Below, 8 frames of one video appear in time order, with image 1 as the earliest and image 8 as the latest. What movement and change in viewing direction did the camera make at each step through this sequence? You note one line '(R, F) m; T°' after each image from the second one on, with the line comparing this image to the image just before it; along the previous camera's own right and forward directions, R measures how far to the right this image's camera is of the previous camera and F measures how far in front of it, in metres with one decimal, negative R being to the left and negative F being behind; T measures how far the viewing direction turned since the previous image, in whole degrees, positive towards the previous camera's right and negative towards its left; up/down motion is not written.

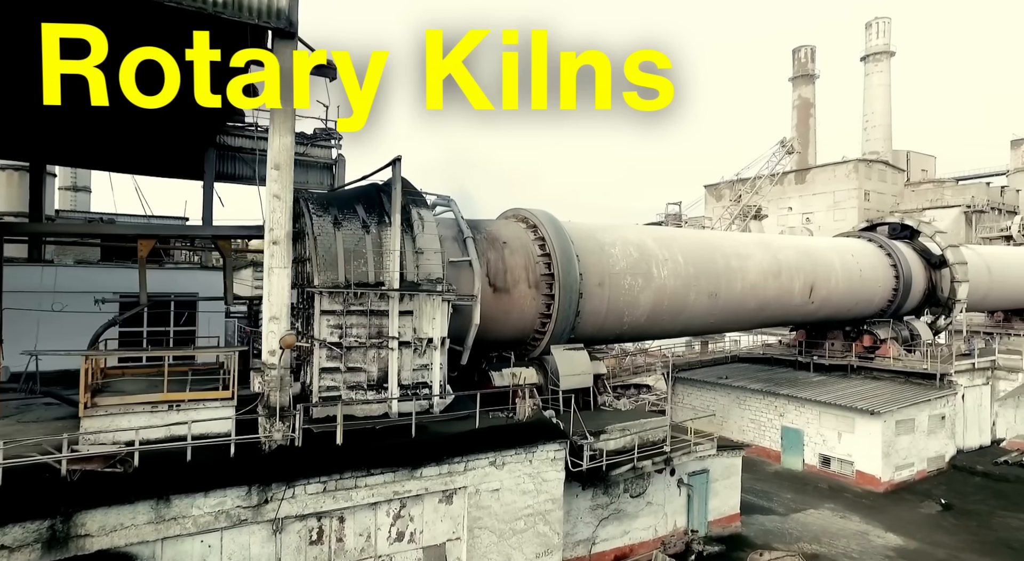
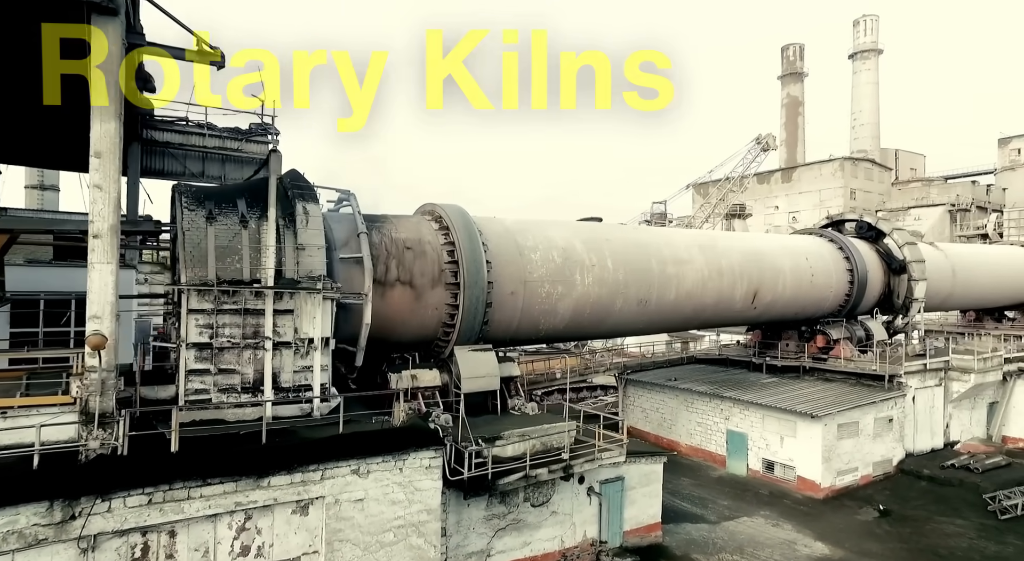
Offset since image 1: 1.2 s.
(+2.1, +0.6) m; 0°
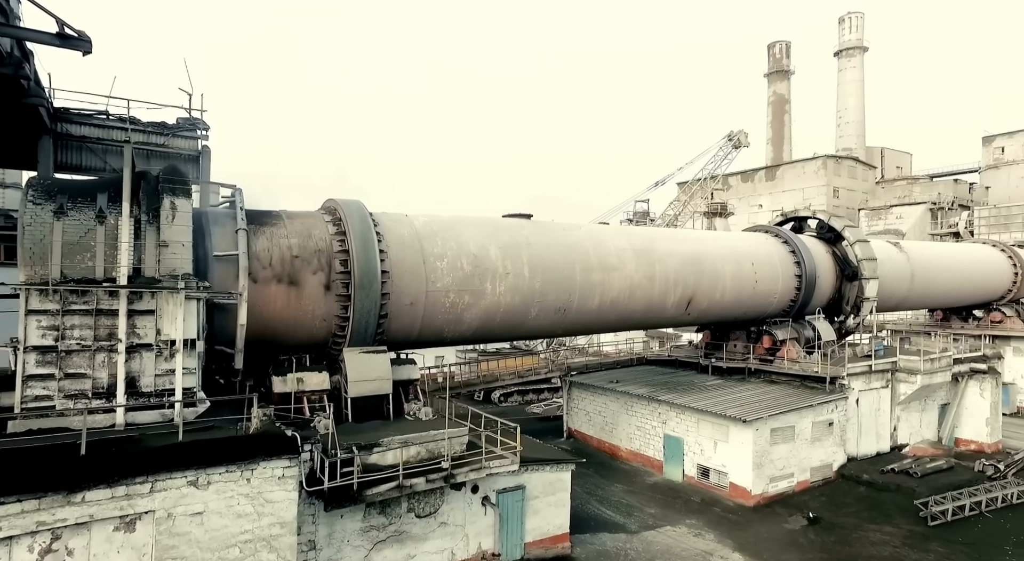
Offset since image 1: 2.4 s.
(+2.2, +0.7) m; 0°
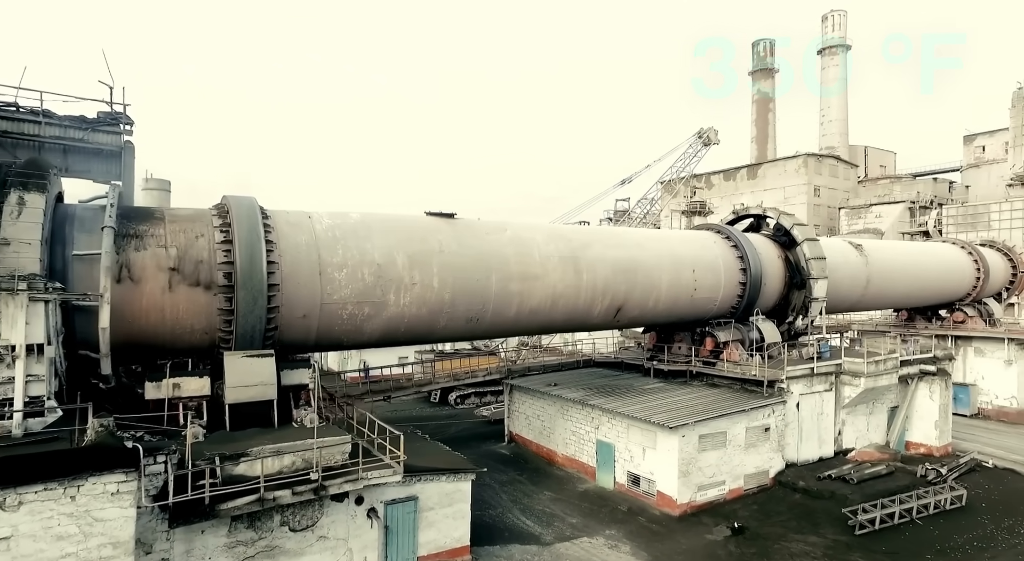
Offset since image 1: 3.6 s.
(+2.1, +0.7) m; 0°
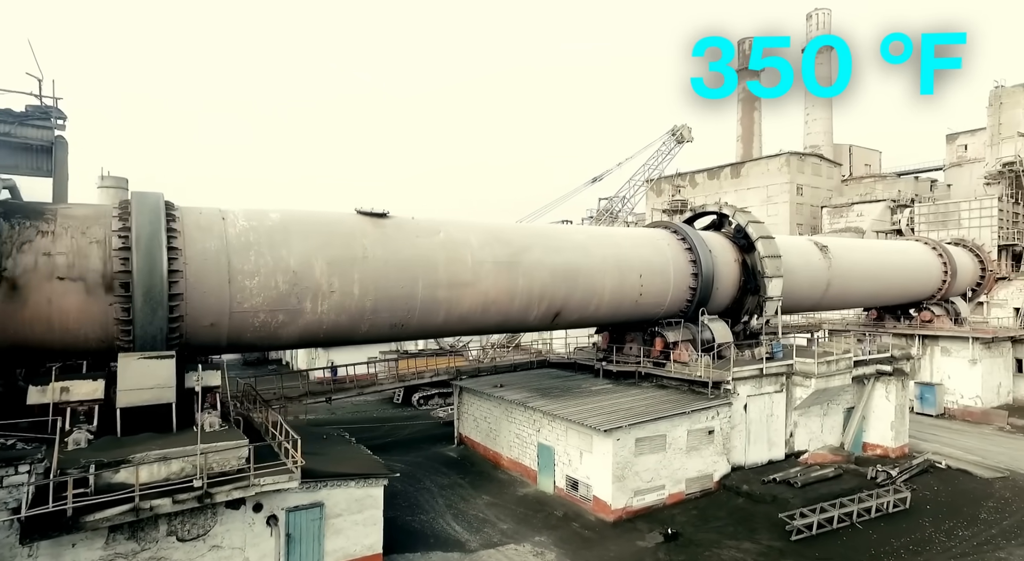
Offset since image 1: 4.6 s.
(+1.7, +0.5) m; 0°
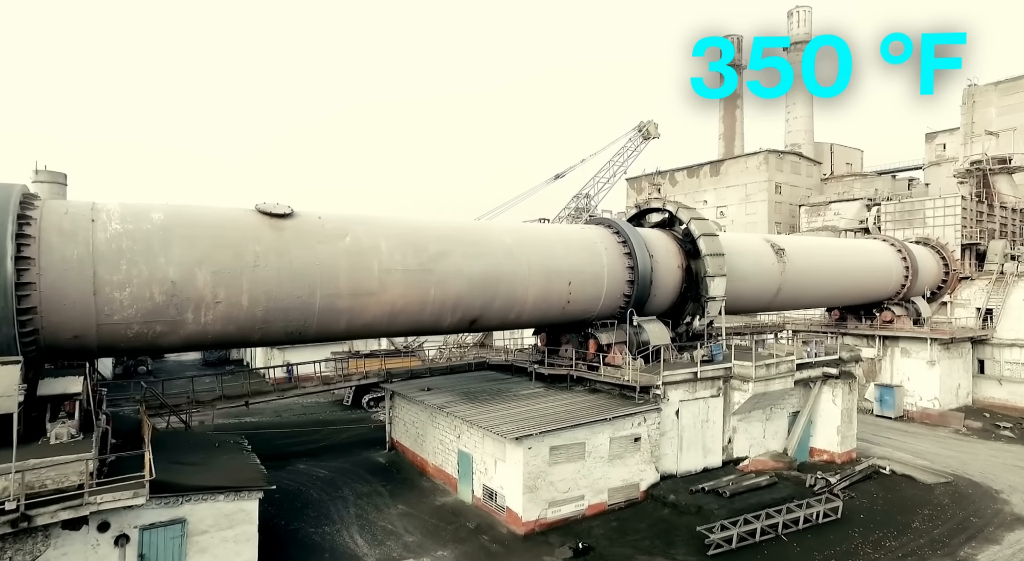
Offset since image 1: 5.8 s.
(+2.1, +0.9) m; +1°
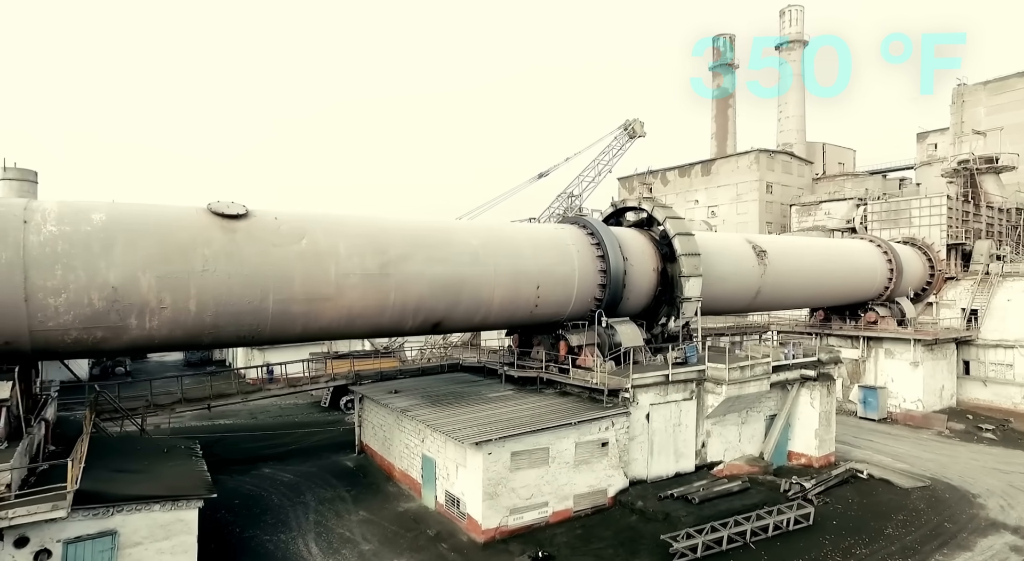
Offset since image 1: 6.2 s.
(+0.9, +0.4) m; 0°
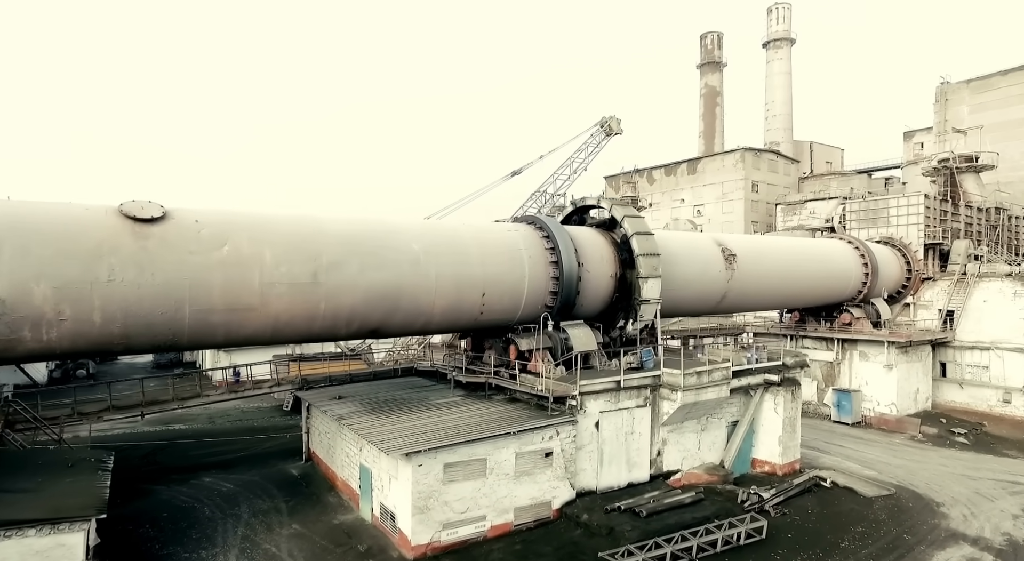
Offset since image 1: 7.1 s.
(+1.4, +0.8) m; 0°
